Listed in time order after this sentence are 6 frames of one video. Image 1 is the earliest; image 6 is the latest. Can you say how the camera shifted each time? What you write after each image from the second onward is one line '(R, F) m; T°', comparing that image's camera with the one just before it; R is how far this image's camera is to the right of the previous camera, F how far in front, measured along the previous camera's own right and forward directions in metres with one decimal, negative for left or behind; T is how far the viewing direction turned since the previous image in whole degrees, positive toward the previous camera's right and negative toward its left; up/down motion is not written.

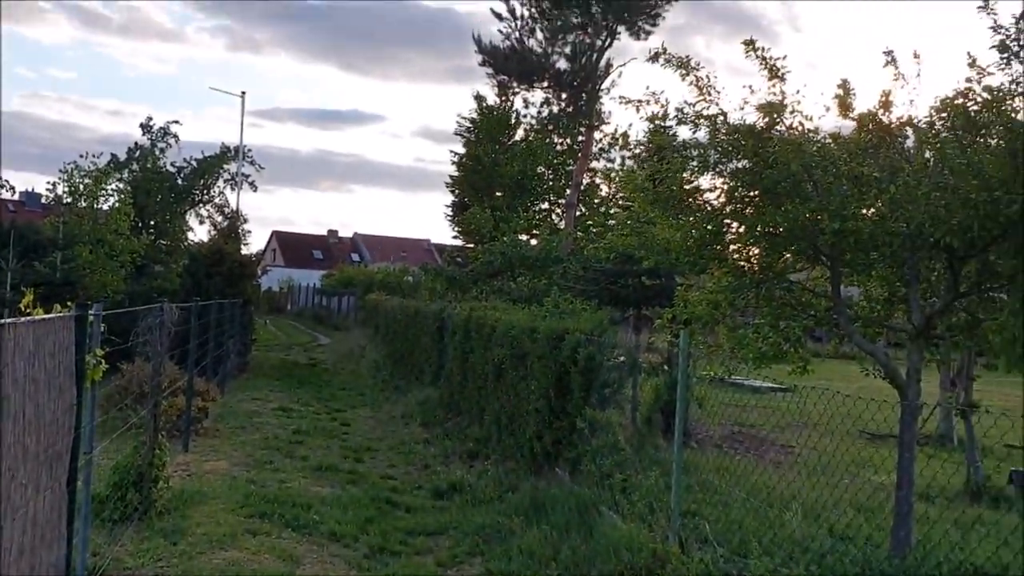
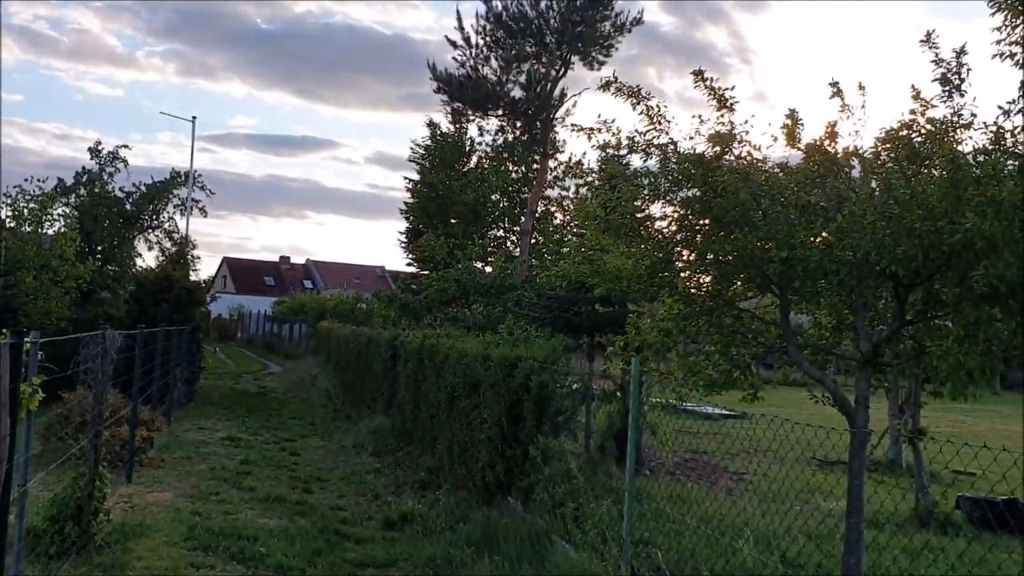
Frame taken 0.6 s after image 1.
(0.0, 0.0) m; +3°
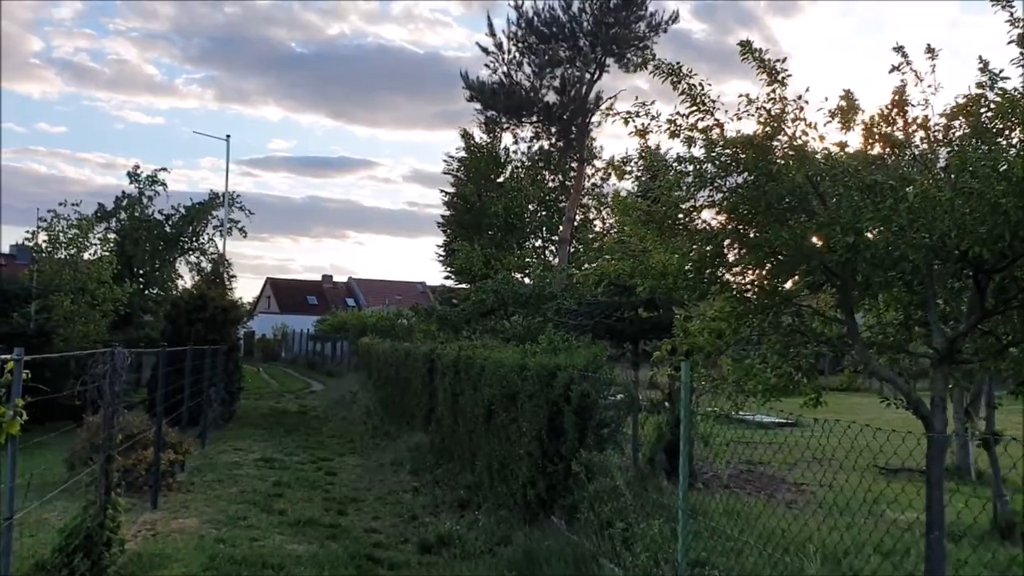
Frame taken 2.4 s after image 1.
(0.0, +0.5) m; -2°
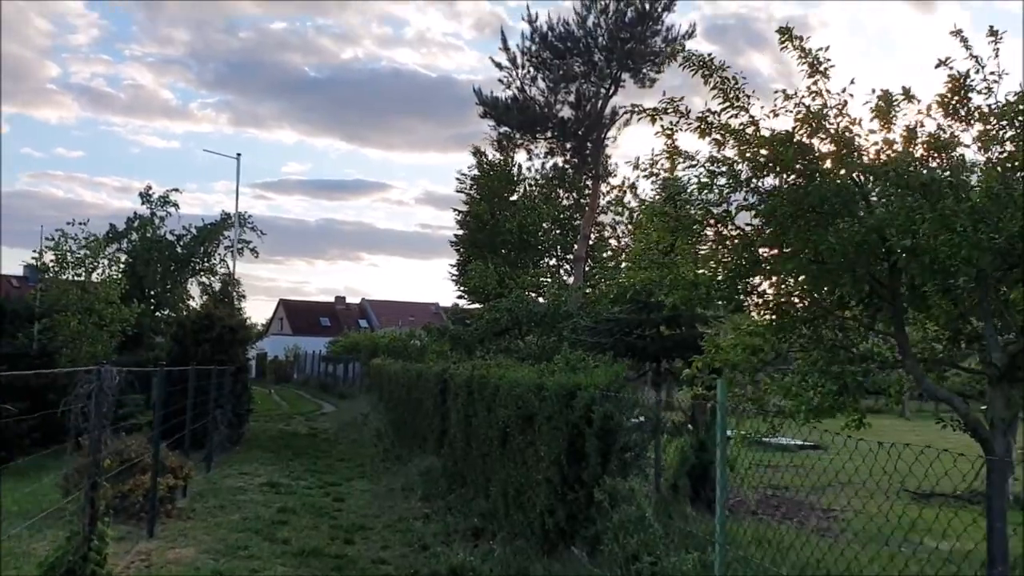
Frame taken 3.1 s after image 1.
(0.0, +0.4) m; -1°
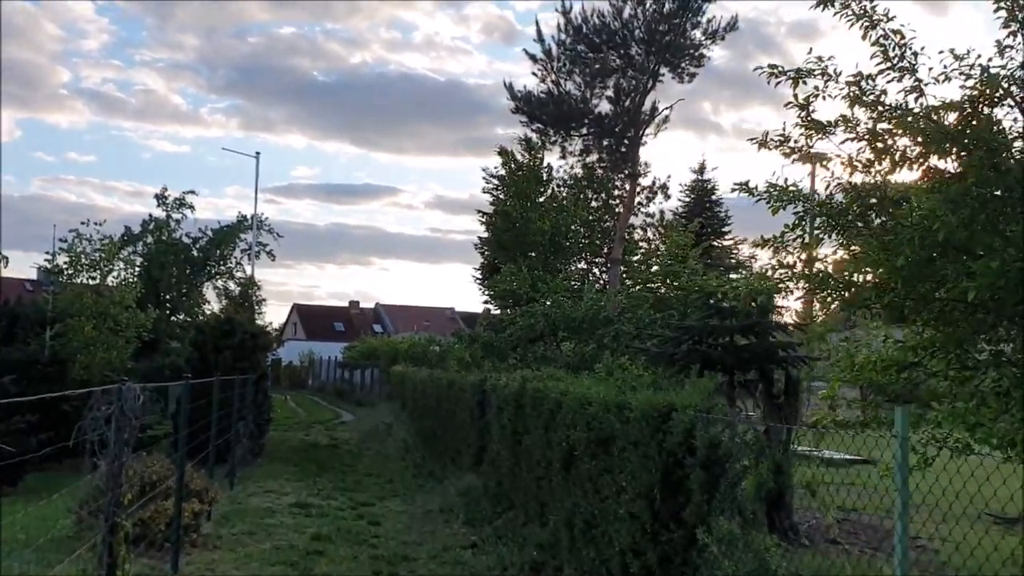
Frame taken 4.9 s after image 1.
(-0.4, +0.9) m; -1°
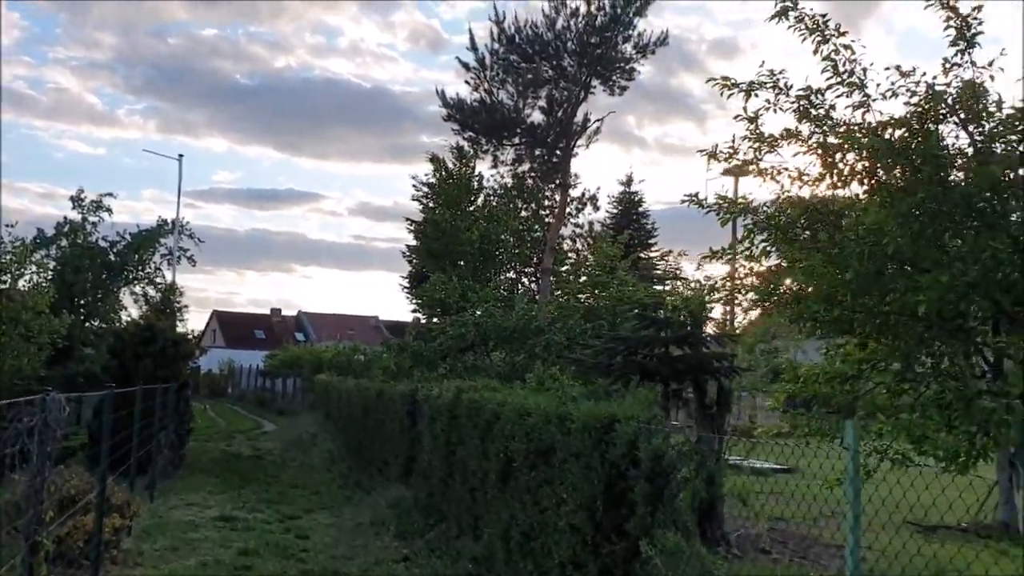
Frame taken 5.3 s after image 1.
(-0.1, +0.1) m; +4°
